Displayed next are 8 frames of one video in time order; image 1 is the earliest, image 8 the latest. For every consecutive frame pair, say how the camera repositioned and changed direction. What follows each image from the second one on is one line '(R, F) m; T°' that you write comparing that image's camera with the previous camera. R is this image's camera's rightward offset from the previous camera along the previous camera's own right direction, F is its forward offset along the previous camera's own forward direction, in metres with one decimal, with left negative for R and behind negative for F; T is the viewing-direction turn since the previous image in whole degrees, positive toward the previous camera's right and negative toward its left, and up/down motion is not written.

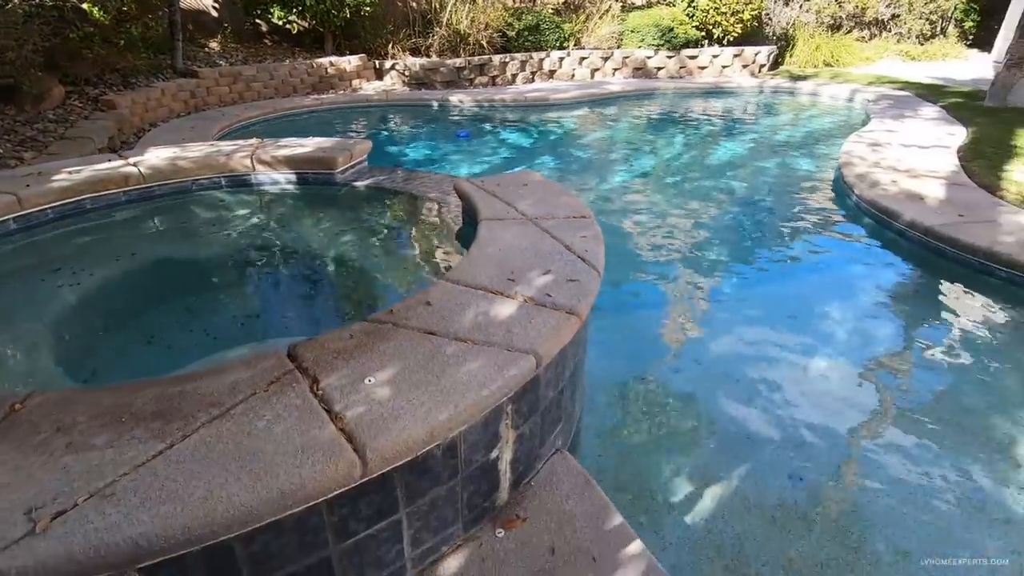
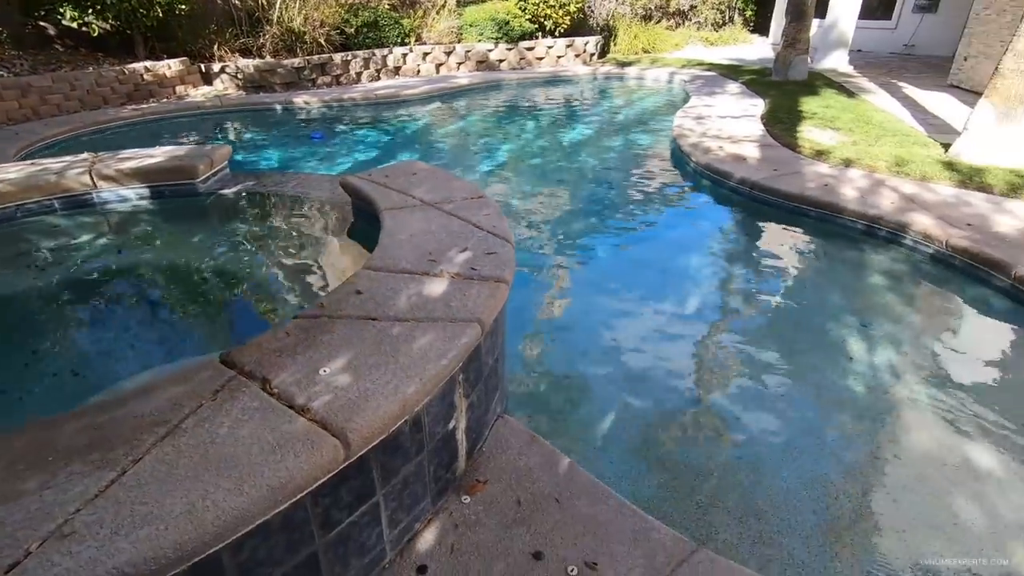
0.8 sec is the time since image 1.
(-0.2, -0.1) m; +14°
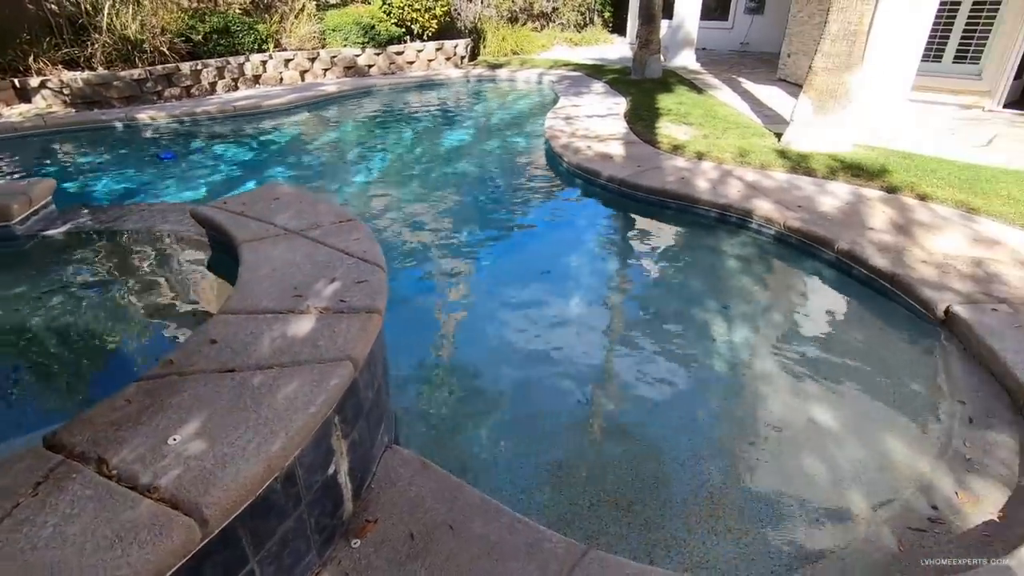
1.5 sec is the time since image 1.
(+0.1, 0.0) m; +11°
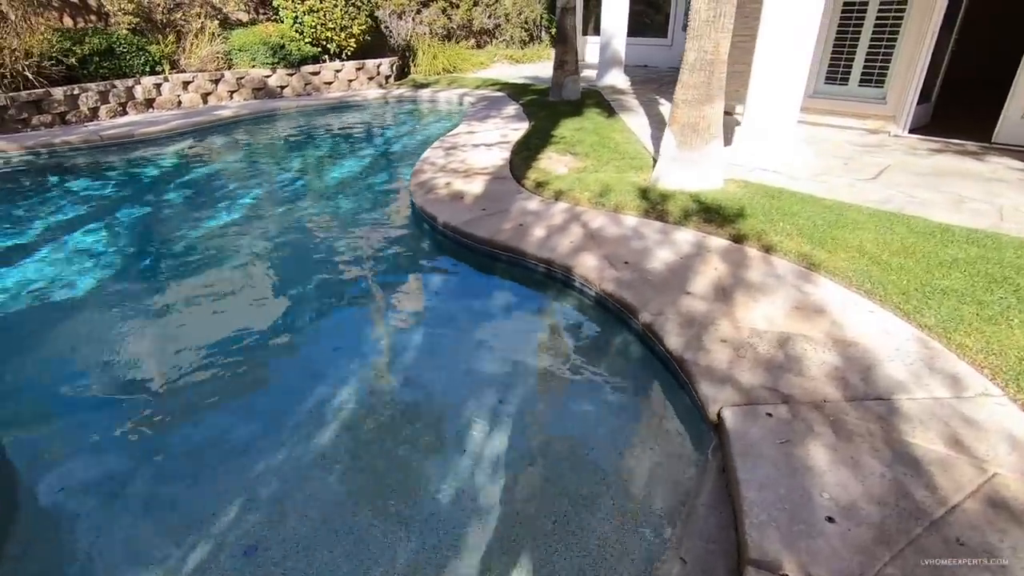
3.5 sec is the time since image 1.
(+1.4, +0.5) m; +2°
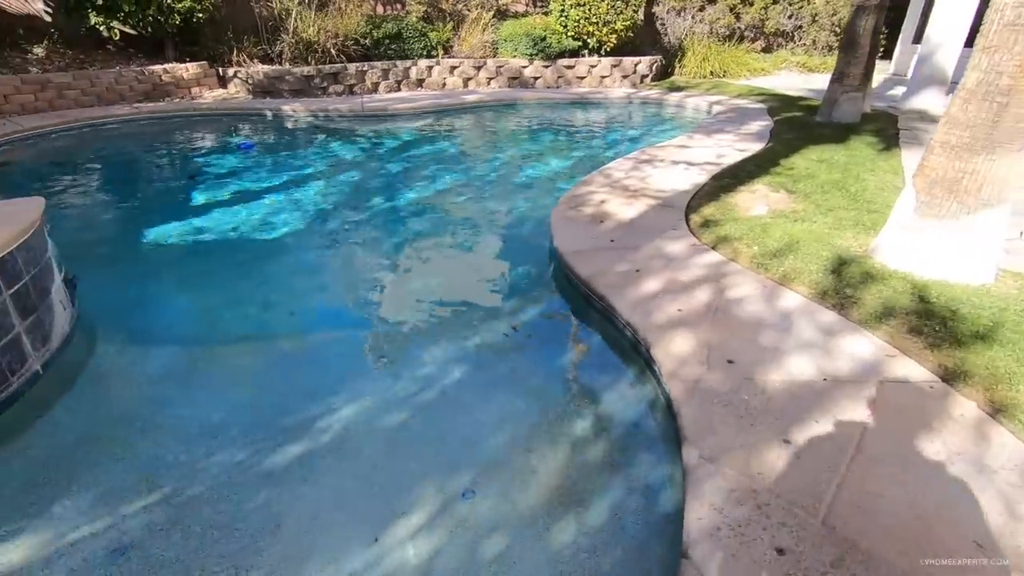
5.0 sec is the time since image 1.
(+0.9, +0.9) m; -26°
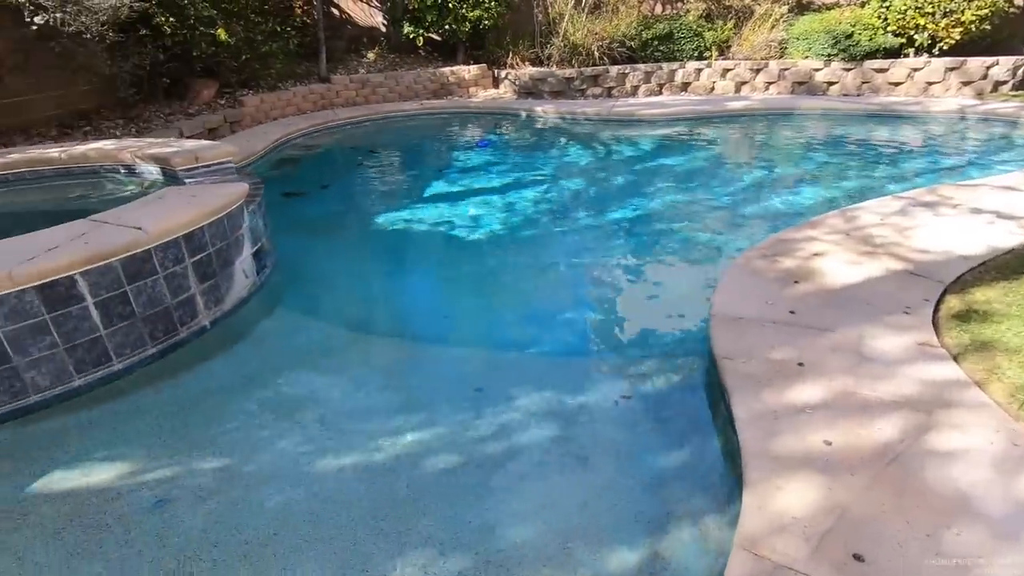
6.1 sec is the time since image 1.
(+0.8, +0.6) m; -27°
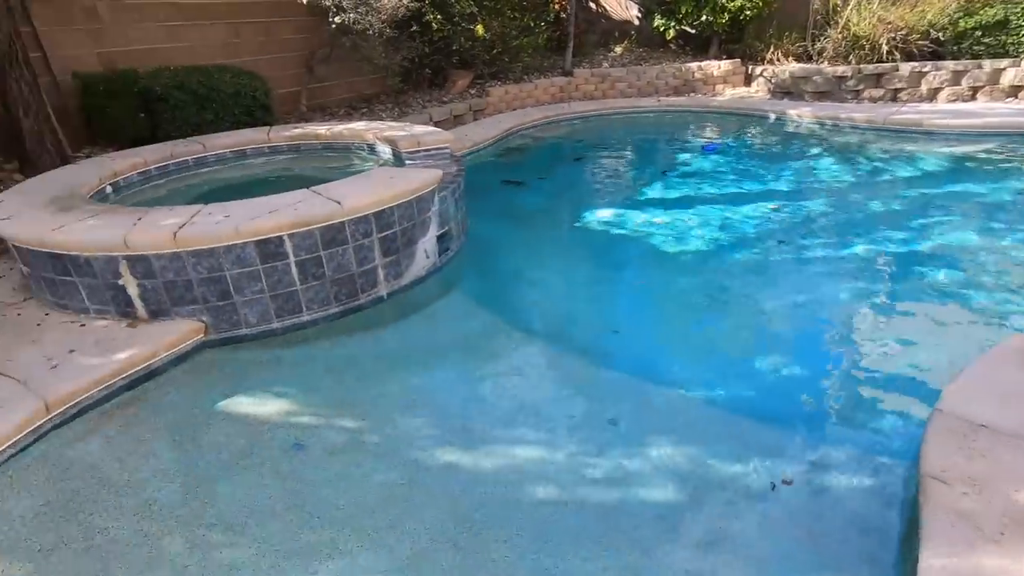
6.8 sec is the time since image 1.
(+0.3, +0.3) m; -23°
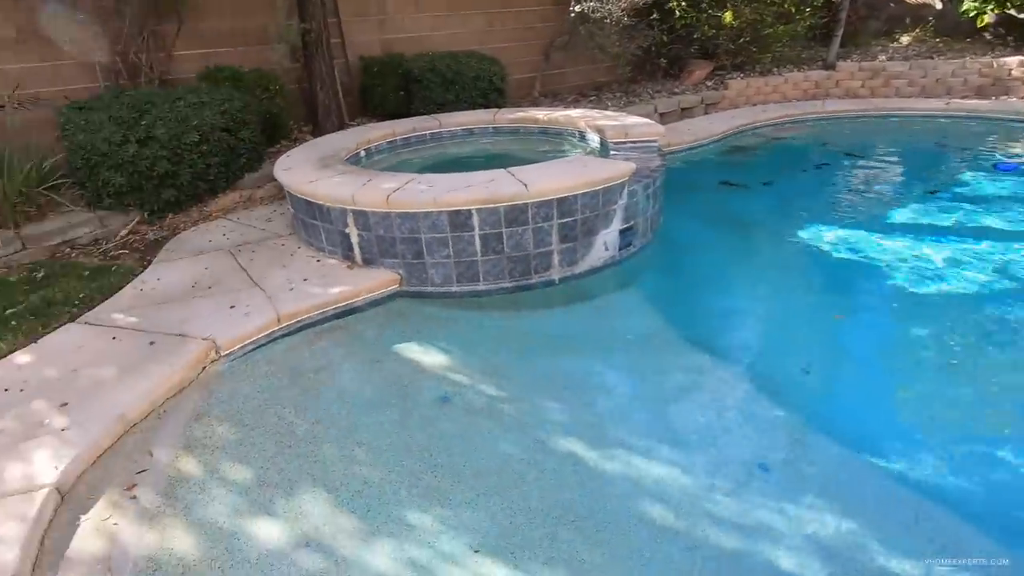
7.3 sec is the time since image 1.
(+0.3, +0.1) m; -22°
